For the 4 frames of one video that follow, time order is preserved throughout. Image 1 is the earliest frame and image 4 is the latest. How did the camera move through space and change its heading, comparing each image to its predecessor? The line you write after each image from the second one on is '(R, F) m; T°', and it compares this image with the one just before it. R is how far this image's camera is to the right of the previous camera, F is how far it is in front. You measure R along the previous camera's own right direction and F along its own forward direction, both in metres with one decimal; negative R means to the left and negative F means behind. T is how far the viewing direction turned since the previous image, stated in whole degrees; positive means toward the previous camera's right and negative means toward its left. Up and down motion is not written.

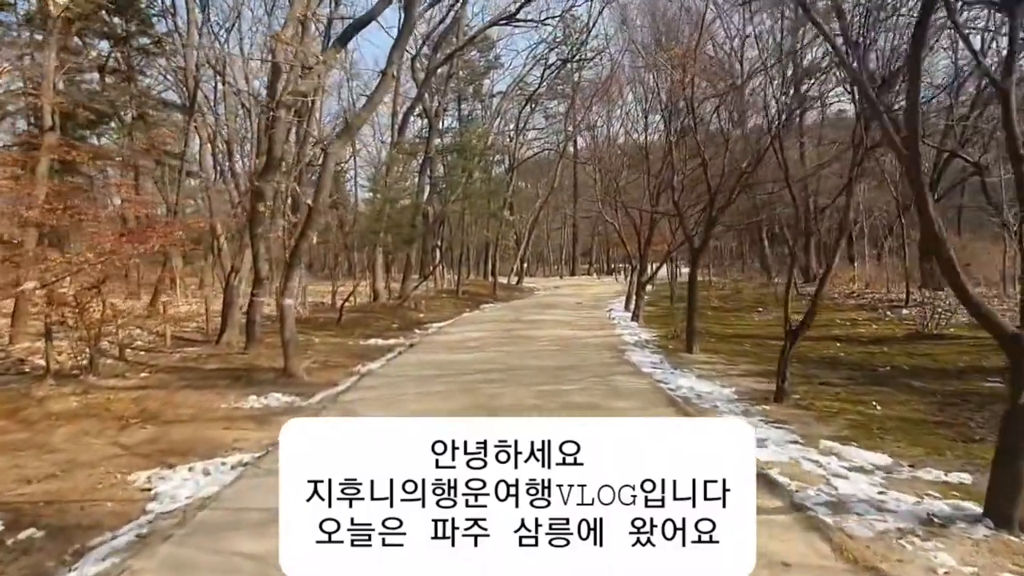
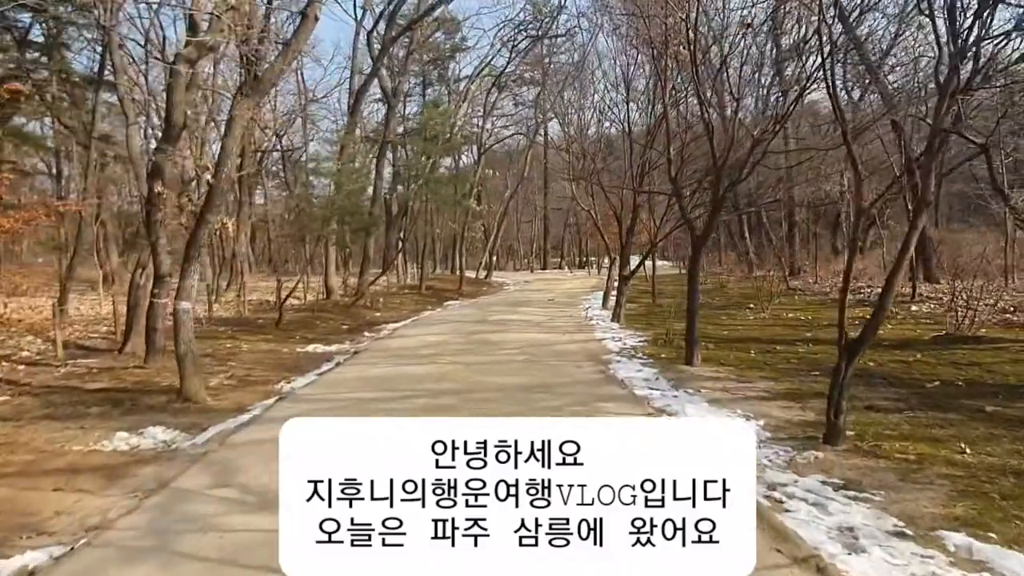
(+0.2, +2.3) m; +2°
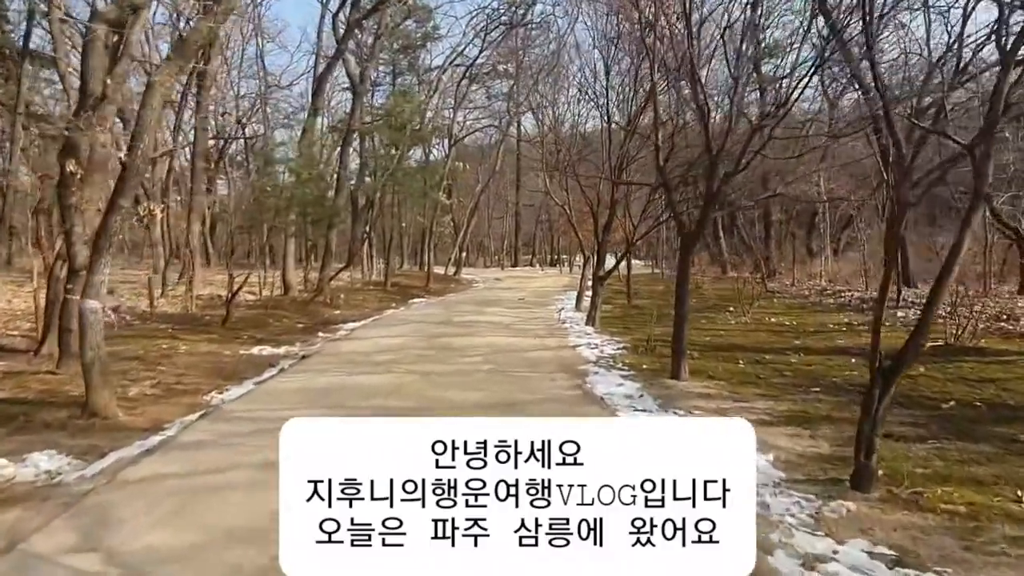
(+0.1, +1.2) m; +2°
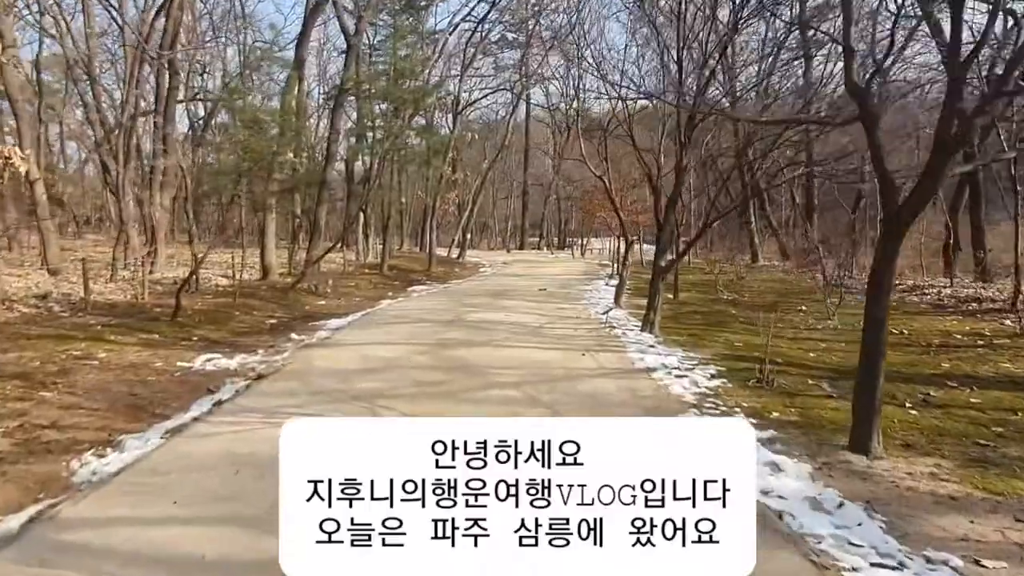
(-0.5, +3.5) m; 0°
